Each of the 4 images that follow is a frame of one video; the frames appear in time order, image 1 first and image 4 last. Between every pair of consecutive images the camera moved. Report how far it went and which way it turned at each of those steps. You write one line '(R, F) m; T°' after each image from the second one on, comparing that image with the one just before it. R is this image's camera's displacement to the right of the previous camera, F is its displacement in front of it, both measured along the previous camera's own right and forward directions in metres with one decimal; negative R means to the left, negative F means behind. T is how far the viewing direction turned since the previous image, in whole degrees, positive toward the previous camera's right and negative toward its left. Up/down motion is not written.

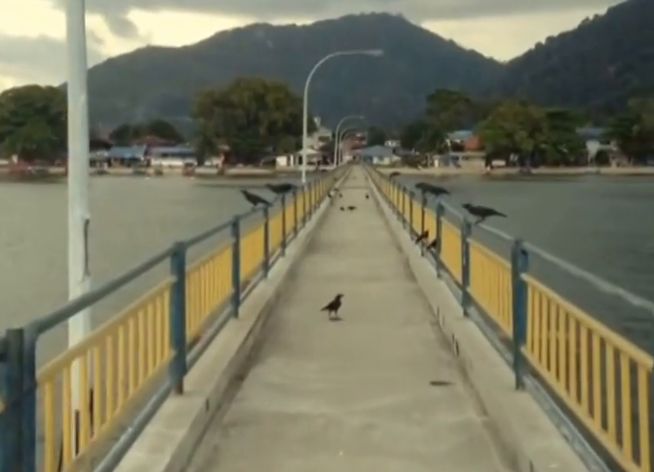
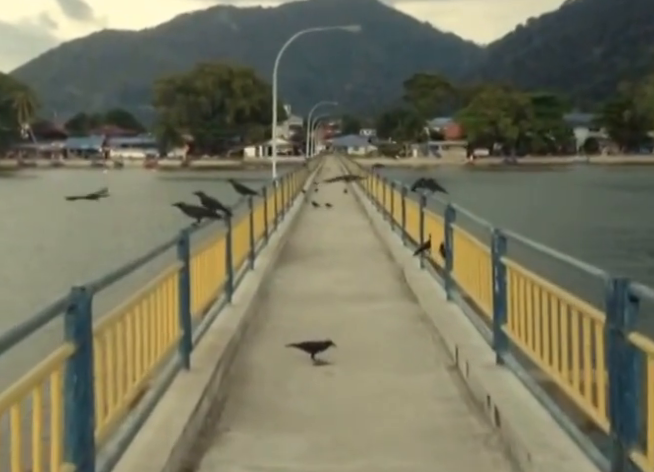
(-0.1, +3.1) m; +2°
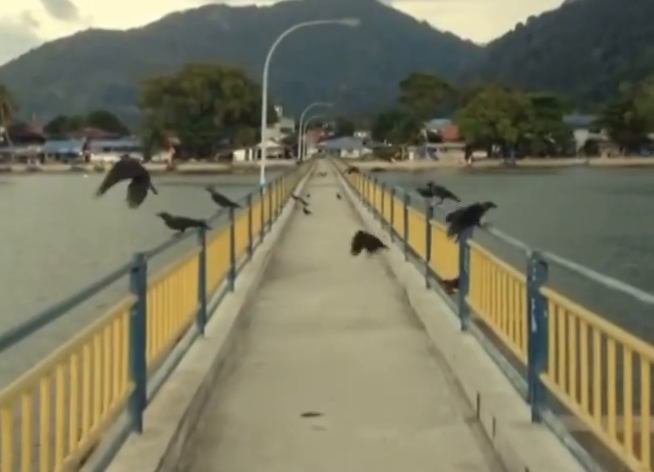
(0.0, +1.8) m; 0°
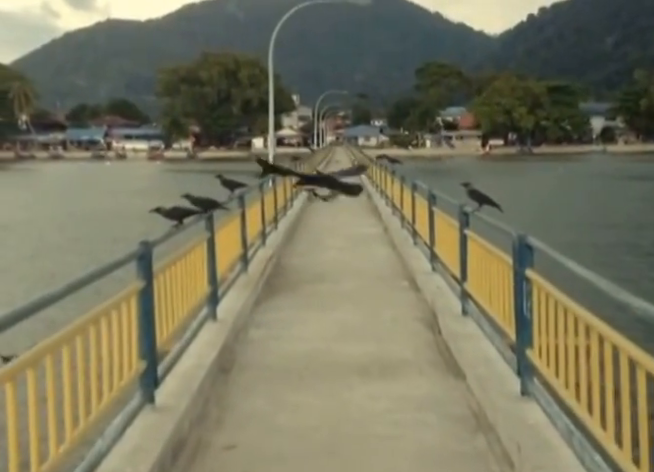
(+0.1, +2.8) m; -1°
